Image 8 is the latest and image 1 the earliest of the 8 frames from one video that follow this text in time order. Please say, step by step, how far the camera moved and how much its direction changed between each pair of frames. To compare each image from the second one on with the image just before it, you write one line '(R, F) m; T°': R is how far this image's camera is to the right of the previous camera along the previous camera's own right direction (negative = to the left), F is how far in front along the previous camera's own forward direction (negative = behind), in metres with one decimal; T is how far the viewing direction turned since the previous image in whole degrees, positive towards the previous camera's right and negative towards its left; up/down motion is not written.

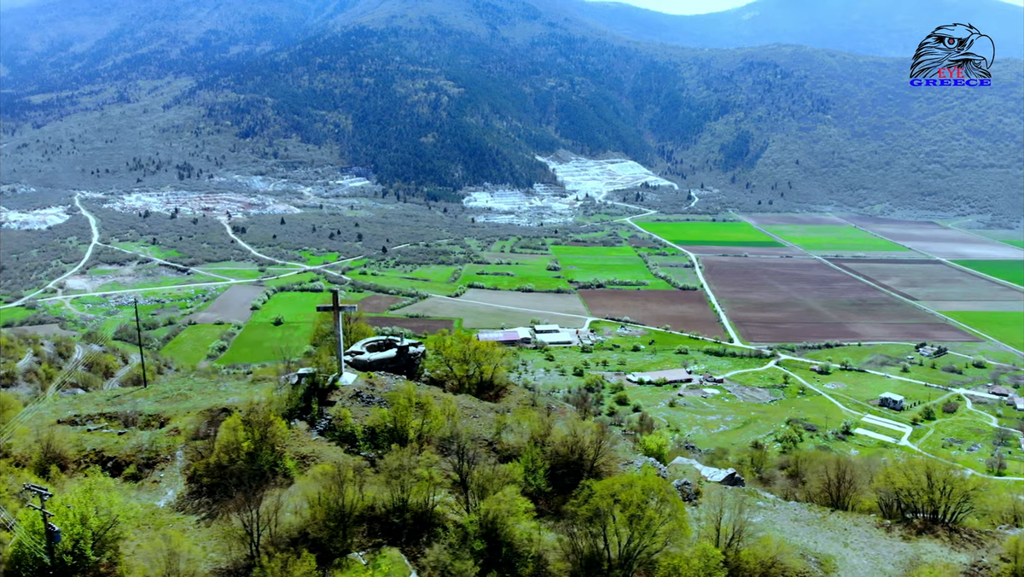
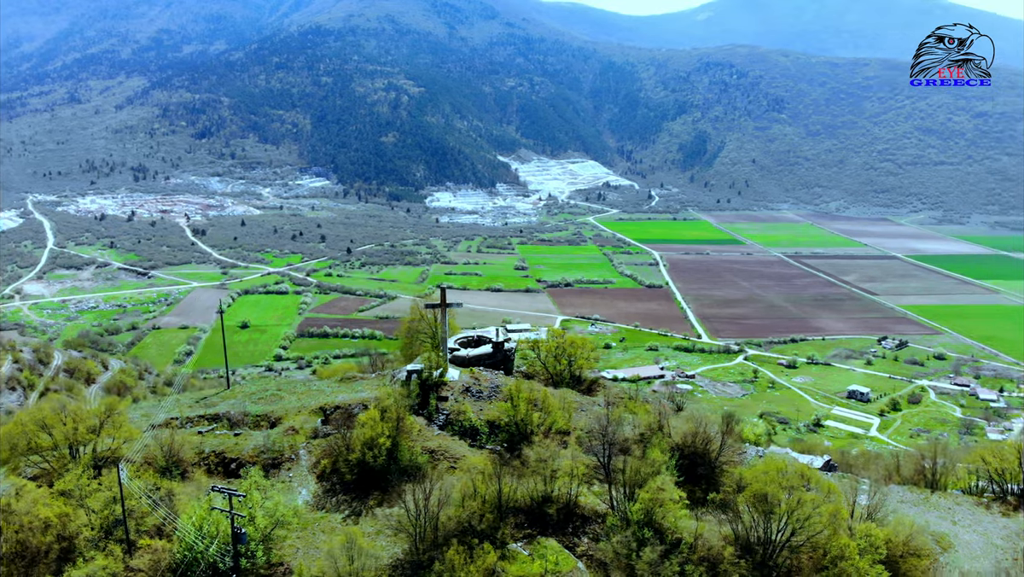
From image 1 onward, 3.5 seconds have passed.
(-6.8, -0.3) m; +2°
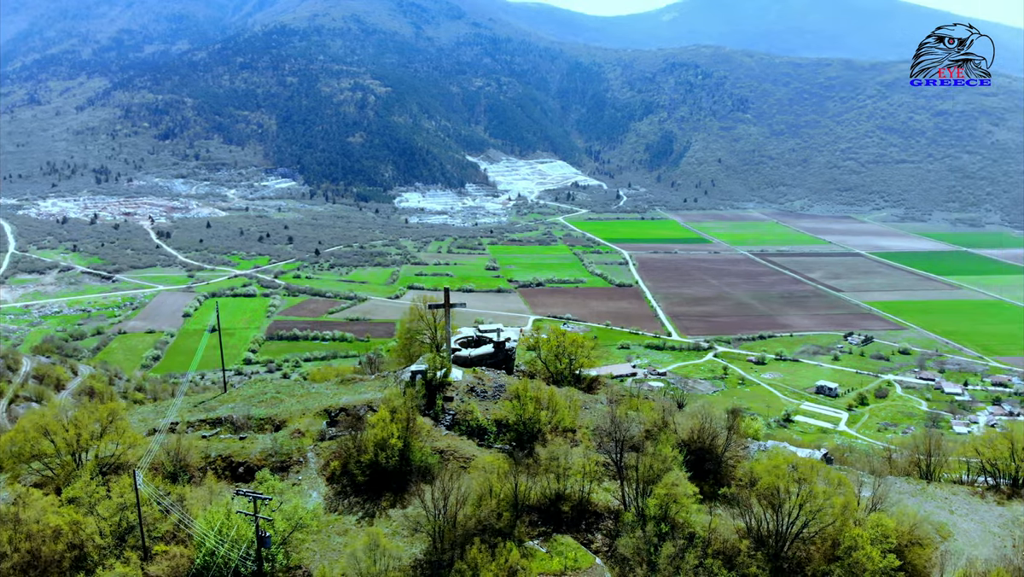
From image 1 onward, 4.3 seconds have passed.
(-1.5, -0.1) m; +2°
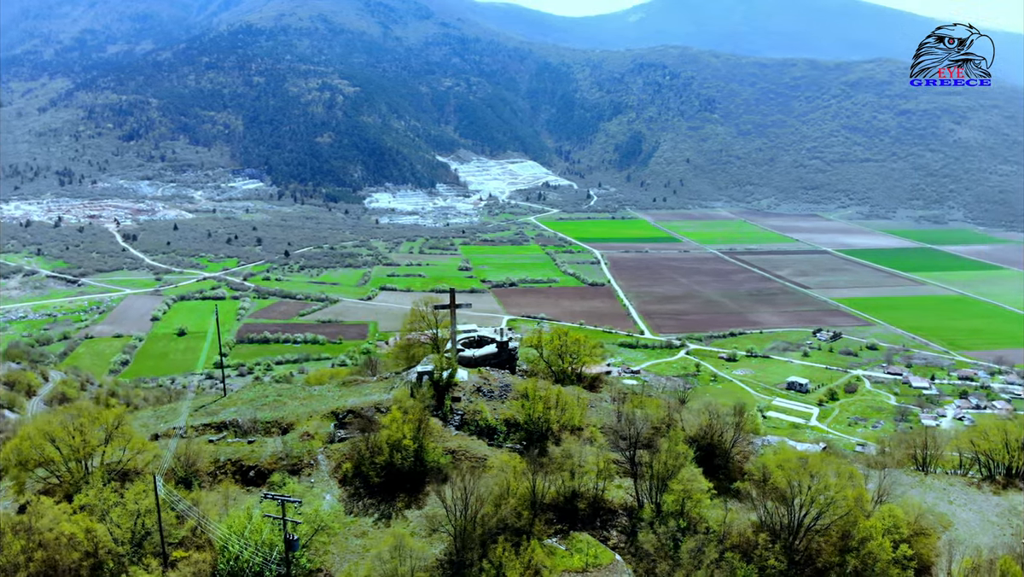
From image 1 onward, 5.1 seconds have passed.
(-1.5, -0.1) m; +2°
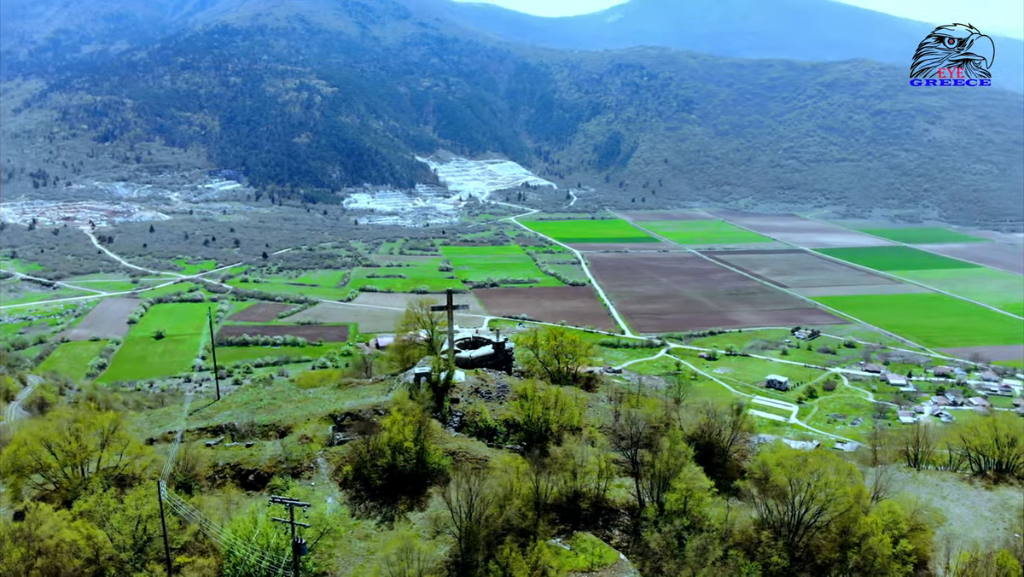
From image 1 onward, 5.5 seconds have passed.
(-0.7, 0.0) m; +1°
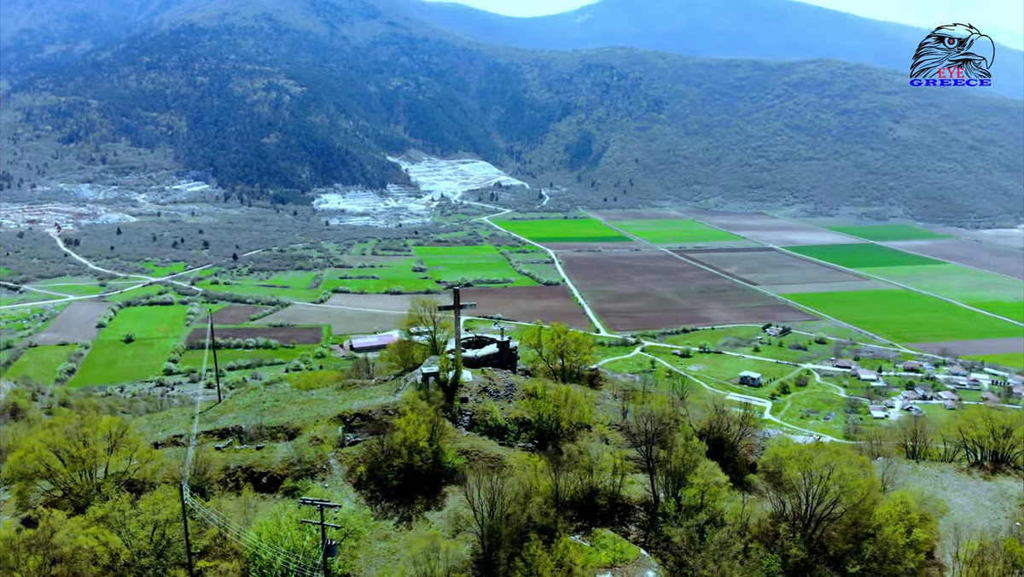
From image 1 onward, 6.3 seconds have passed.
(-1.5, 0.0) m; +2°
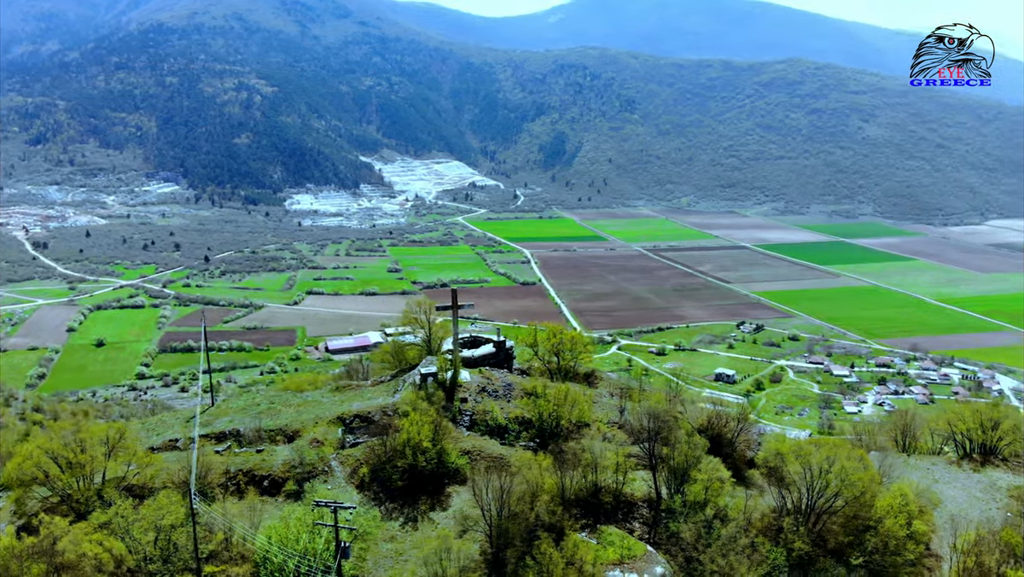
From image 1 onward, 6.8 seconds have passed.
(-0.9, 0.0) m; +2°
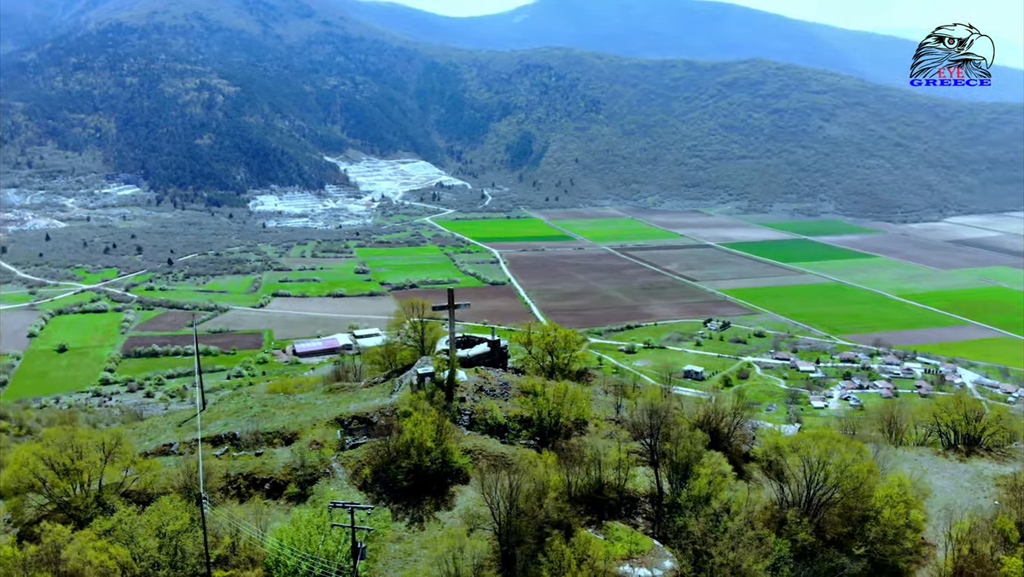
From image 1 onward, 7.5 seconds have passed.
(-1.2, 0.0) m; +2°
